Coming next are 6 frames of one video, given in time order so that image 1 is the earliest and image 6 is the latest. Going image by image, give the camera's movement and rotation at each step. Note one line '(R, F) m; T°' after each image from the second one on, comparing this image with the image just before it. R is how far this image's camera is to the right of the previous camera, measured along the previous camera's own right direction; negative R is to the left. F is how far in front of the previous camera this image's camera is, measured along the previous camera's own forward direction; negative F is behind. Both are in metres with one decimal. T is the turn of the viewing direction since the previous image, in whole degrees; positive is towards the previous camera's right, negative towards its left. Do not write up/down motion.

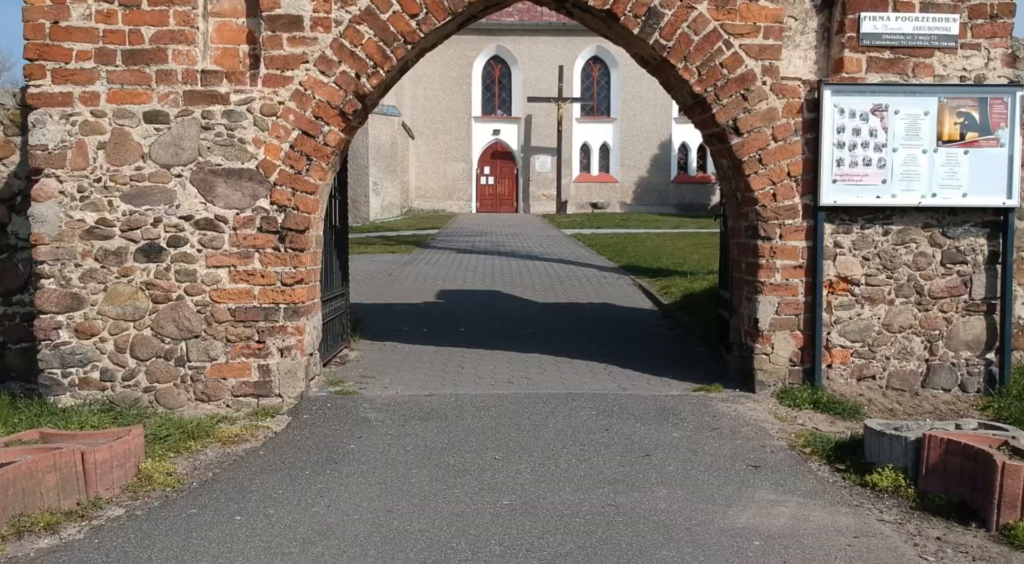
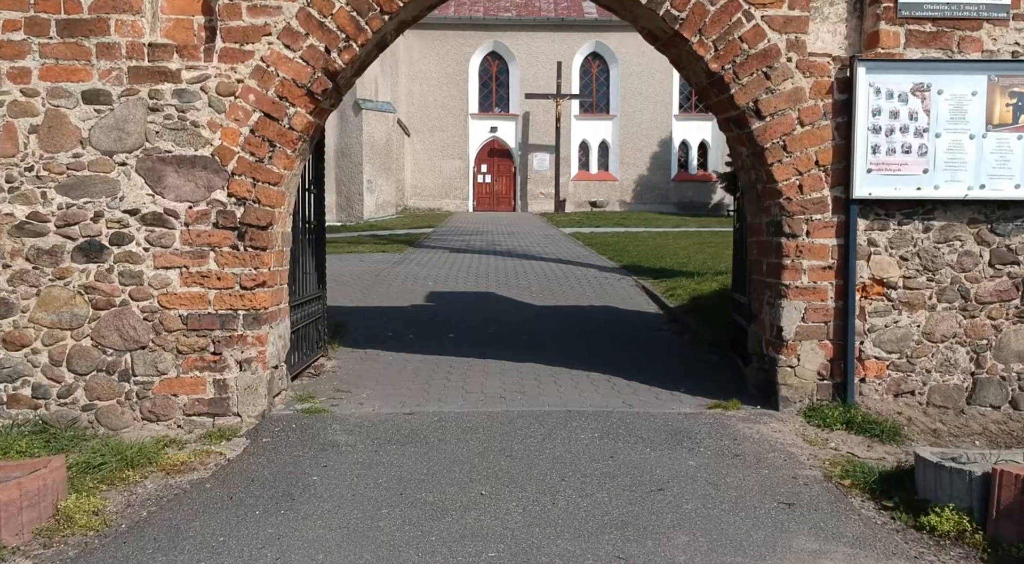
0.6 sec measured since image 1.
(+0.1, +0.9) m; 0°
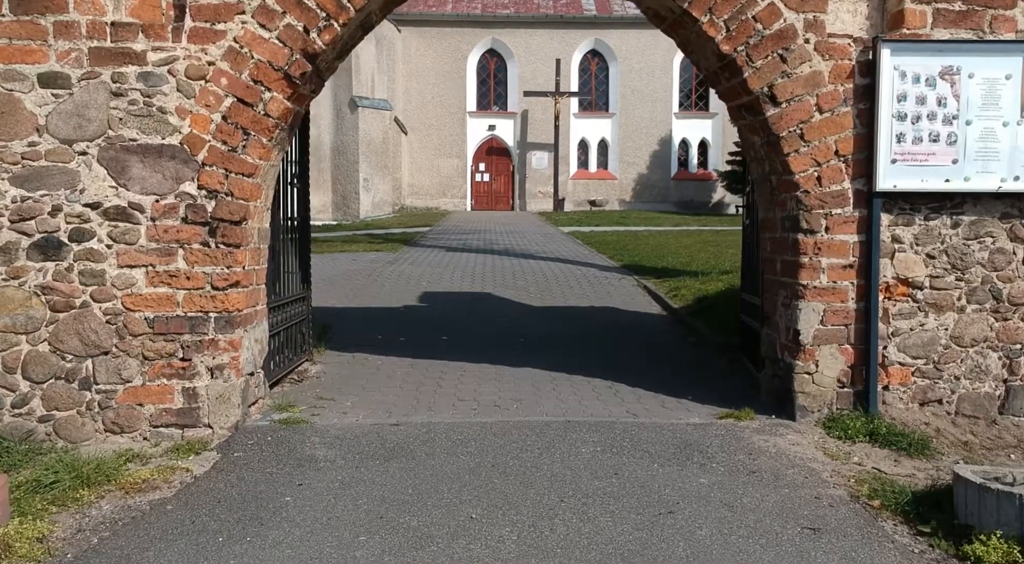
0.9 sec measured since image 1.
(0.0, +0.5) m; 0°
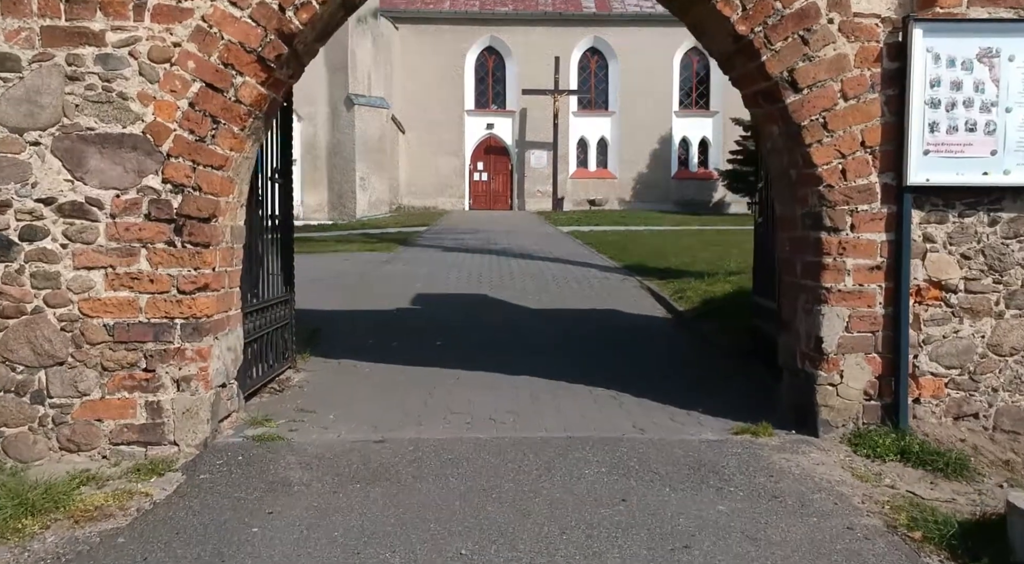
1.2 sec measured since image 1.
(0.0, +0.5) m; 0°
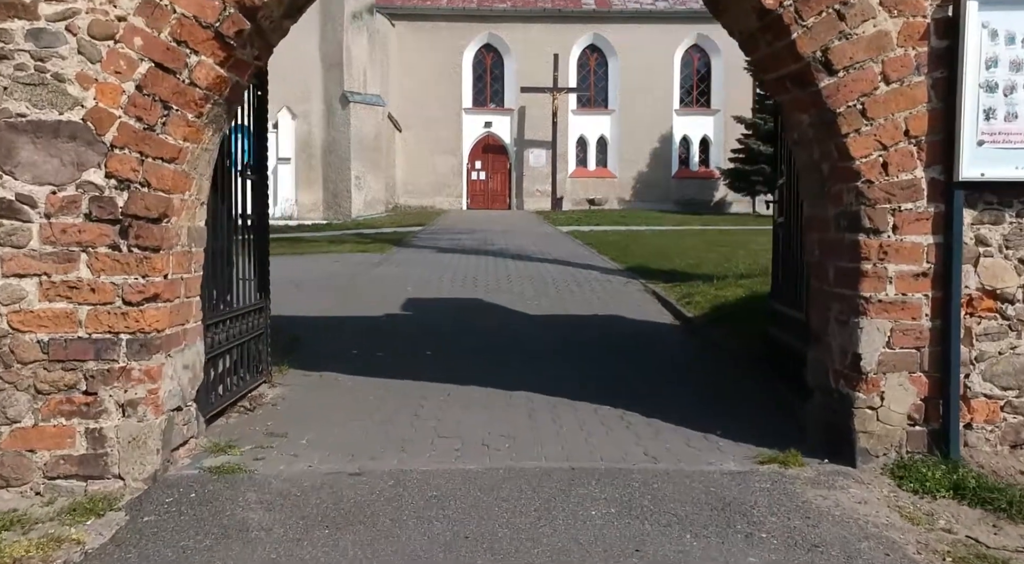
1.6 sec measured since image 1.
(0.0, +0.7) m; 0°
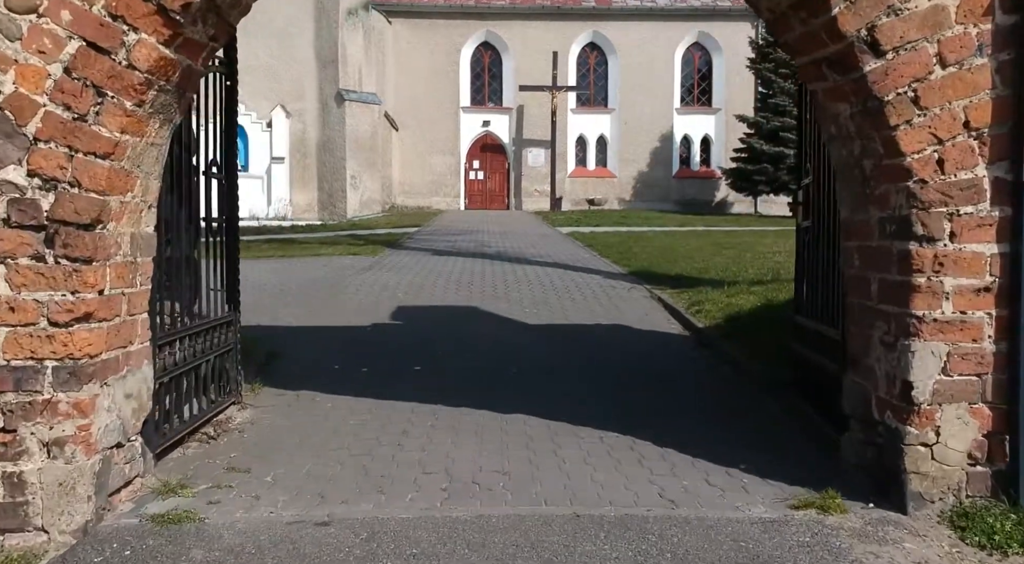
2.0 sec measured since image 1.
(0.0, +0.7) m; 0°
